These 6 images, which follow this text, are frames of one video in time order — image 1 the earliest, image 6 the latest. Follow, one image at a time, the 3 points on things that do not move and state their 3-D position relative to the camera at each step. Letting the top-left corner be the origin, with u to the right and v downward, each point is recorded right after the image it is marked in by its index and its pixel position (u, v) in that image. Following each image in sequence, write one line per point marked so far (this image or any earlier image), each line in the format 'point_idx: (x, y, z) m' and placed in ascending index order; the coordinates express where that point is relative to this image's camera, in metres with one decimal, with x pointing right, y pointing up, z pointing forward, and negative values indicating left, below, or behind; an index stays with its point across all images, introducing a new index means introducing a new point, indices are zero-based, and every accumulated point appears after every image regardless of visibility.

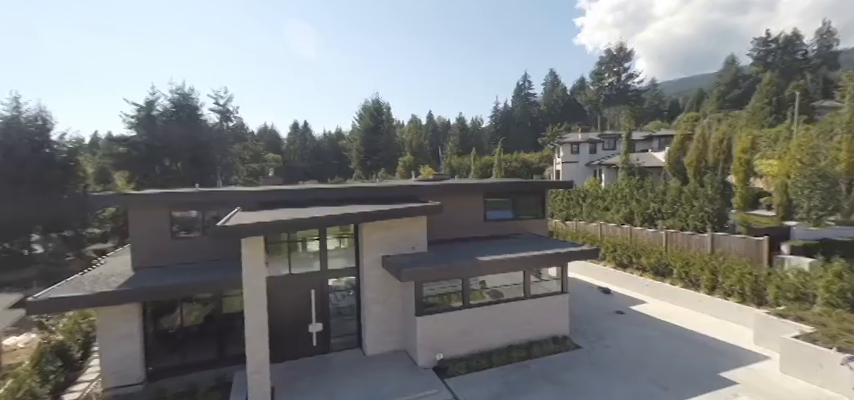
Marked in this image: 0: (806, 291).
0: (+10.4, -2.5, +10.6) m
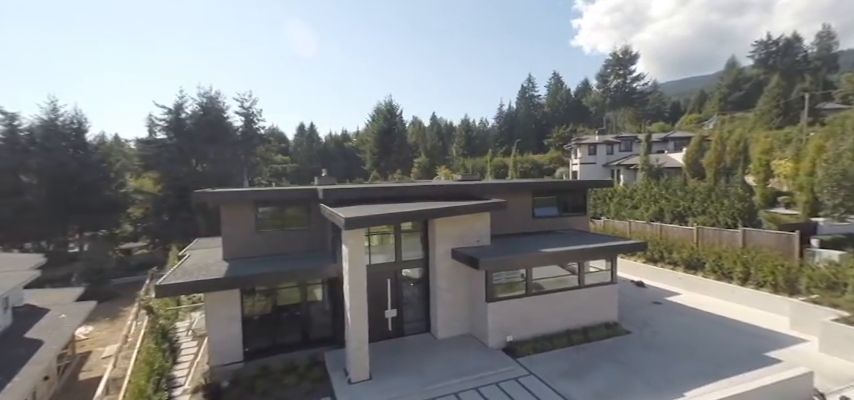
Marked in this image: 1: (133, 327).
0: (+12.3, -2.4, +11.5) m
1: (-12.8, -5.5, +16.6) m
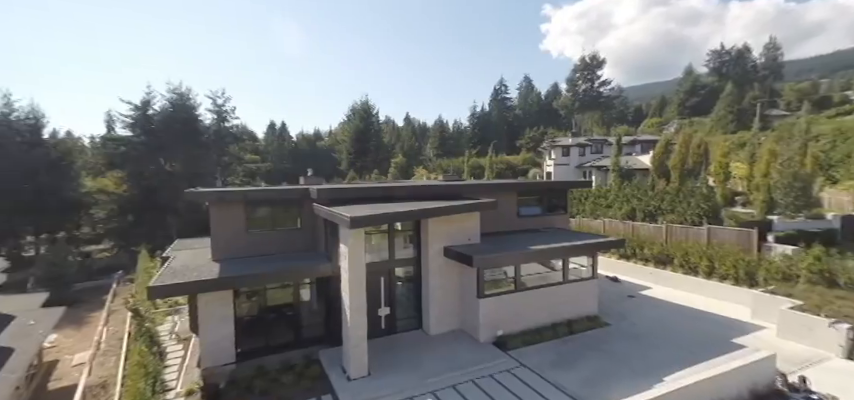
0: (+12.0, -2.4, +12.6) m
1: (-13.4, -5.5, +15.9) m
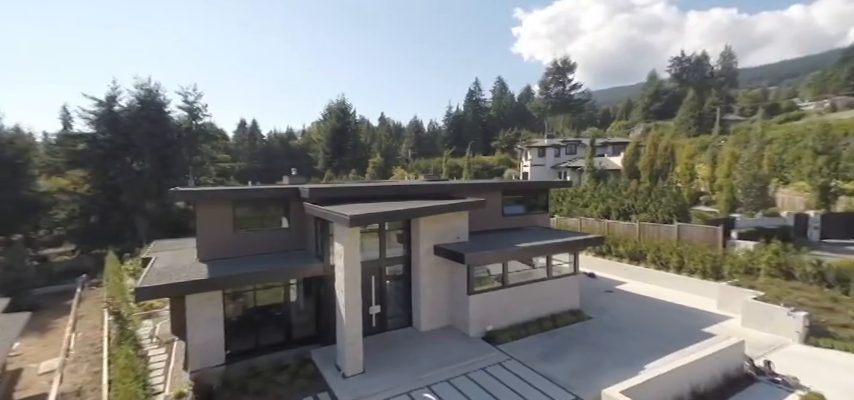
0: (+11.5, -2.4, +13.6) m
1: (-14.0, -5.5, +15.1) m
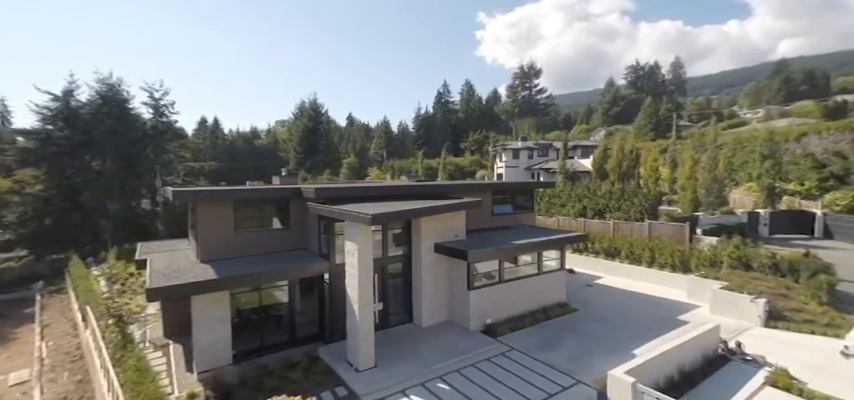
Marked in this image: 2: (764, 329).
0: (+11.3, -2.3, +15.0) m
1: (-14.2, -5.6, +14.3) m
2: (+10.0, -3.8, +11.4) m
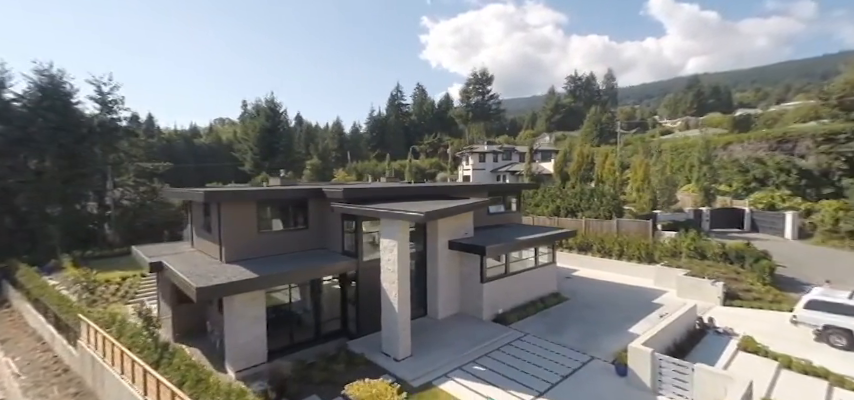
0: (+11.2, -2.3, +17.3) m
1: (-14.0, -5.6, +13.0) m
2: (+10.4, -3.8, +13.5) m
